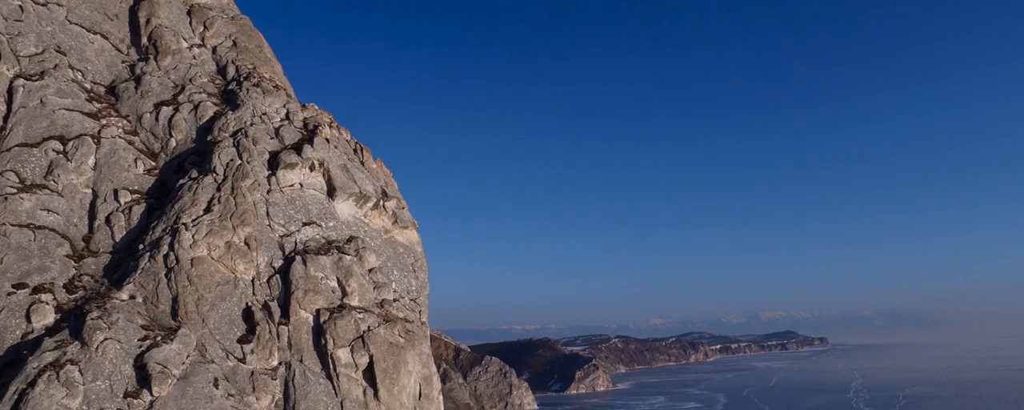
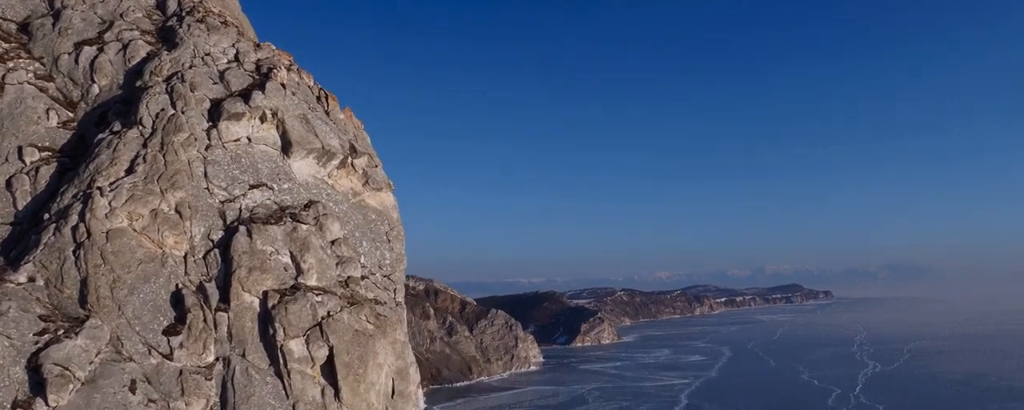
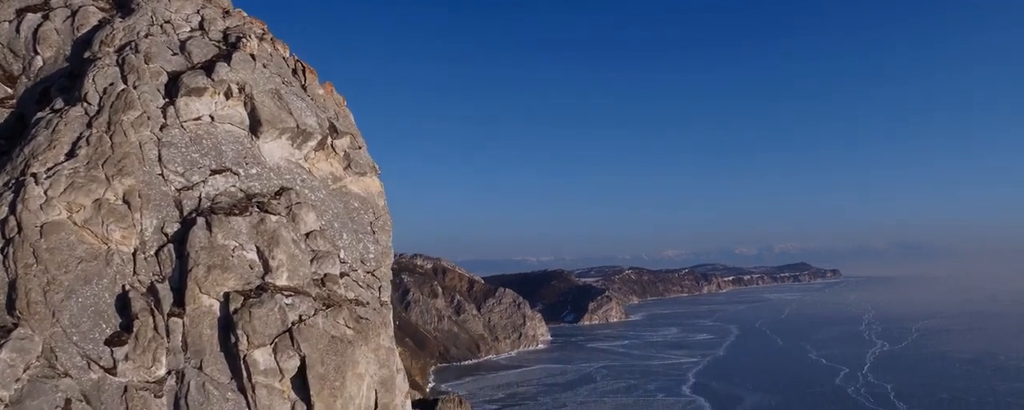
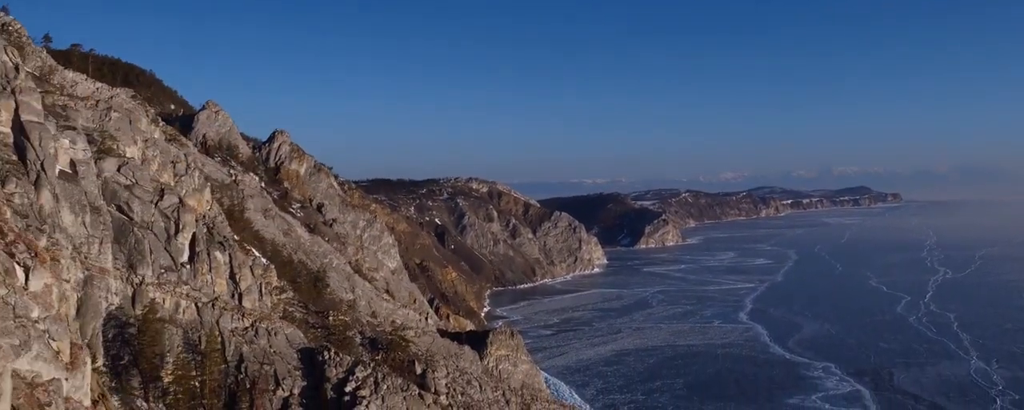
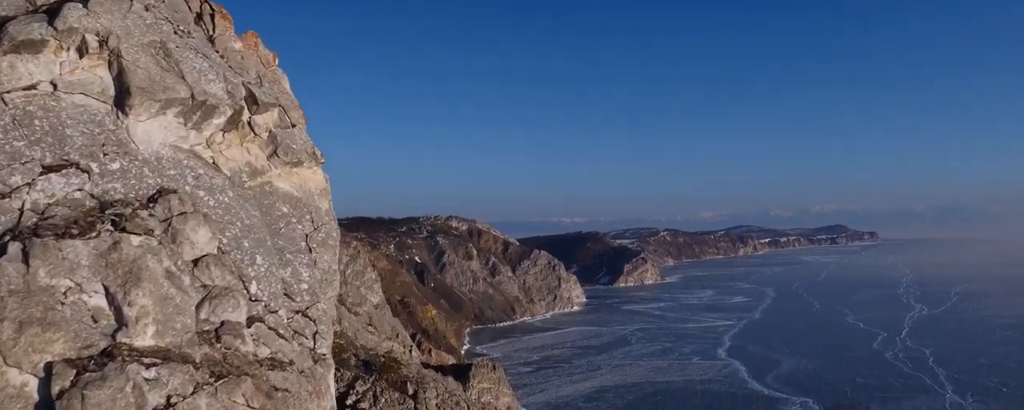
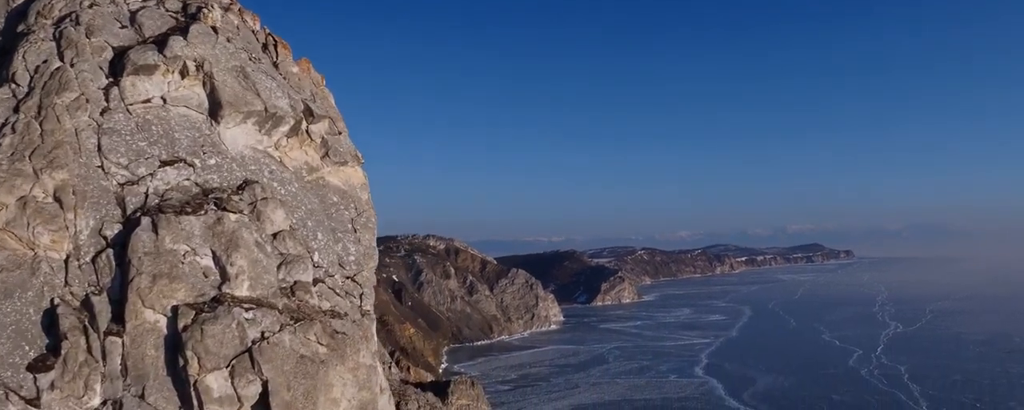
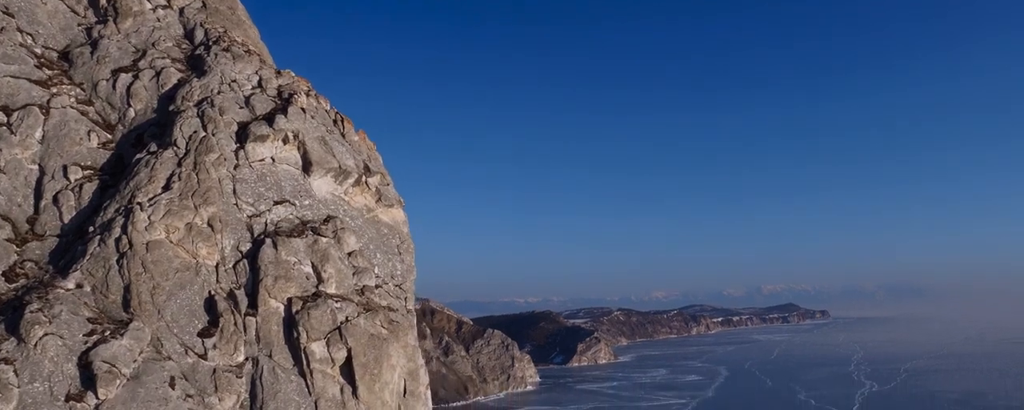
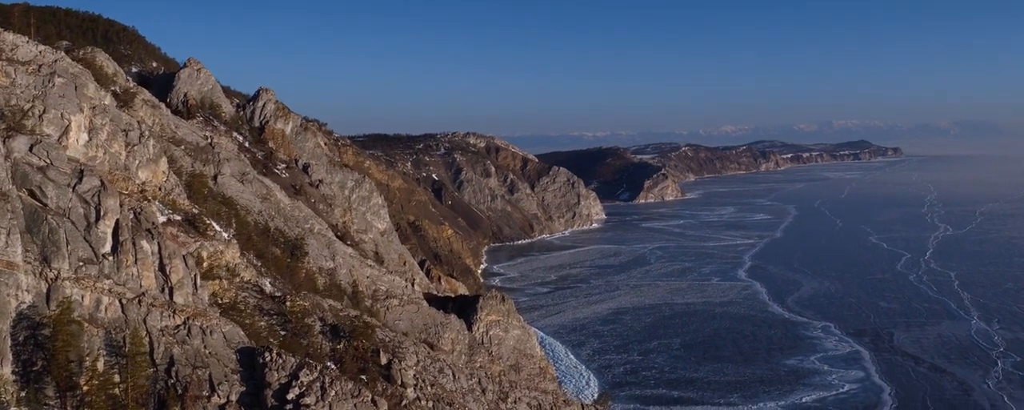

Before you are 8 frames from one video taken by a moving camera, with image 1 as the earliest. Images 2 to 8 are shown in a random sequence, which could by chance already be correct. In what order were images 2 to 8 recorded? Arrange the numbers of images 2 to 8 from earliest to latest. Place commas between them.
7, 2, 3, 6, 5, 4, 8
